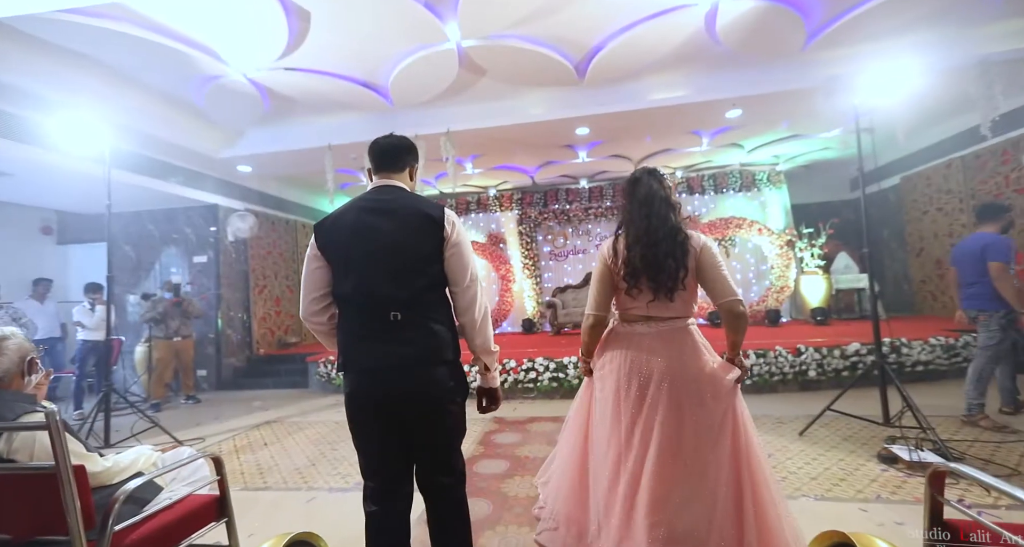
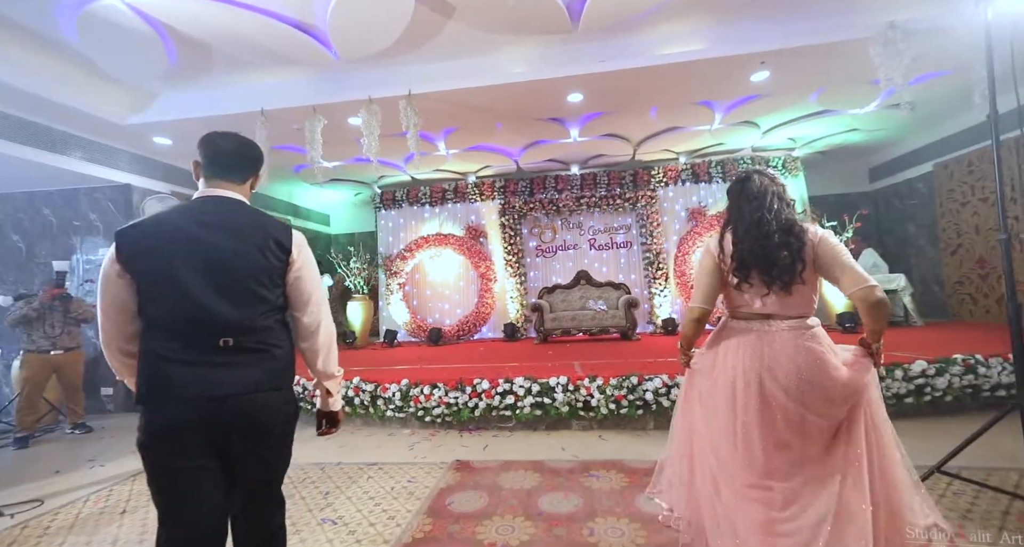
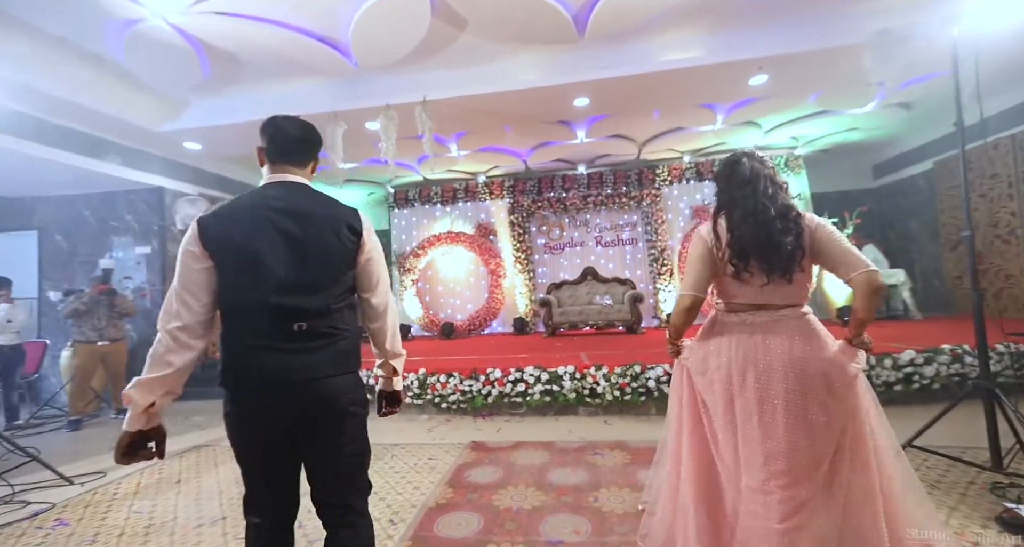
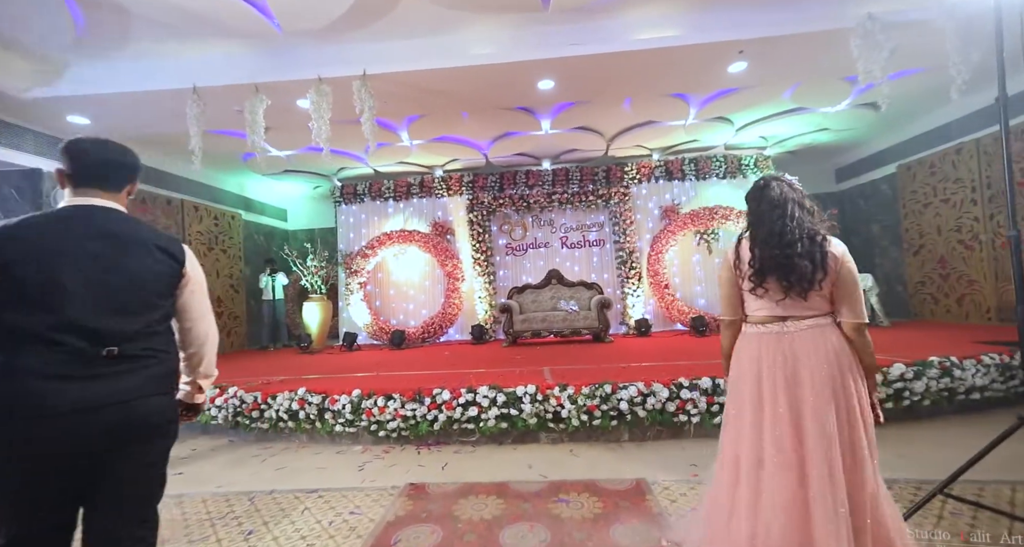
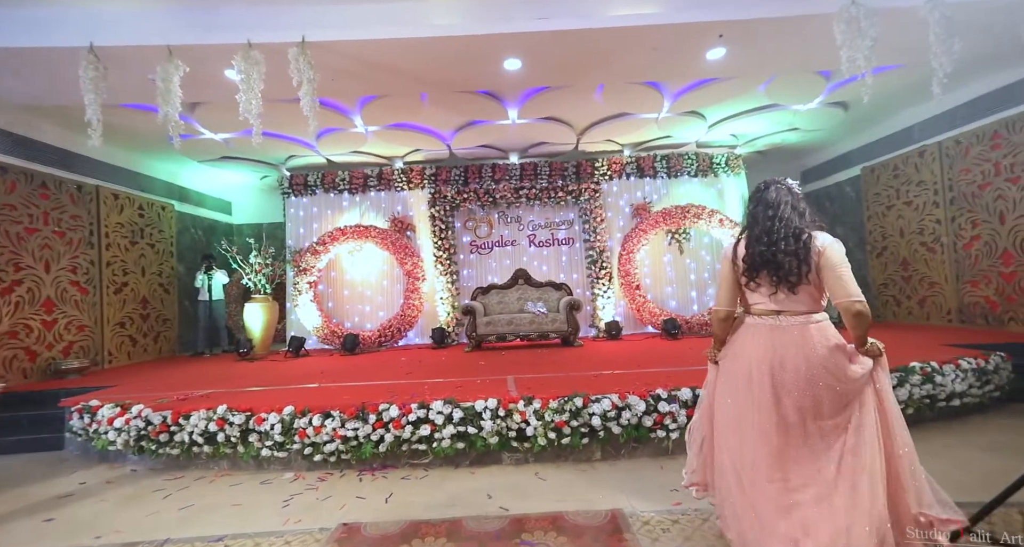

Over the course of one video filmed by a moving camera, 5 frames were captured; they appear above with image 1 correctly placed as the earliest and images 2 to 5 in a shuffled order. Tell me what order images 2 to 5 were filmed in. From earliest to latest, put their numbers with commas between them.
3, 2, 4, 5
